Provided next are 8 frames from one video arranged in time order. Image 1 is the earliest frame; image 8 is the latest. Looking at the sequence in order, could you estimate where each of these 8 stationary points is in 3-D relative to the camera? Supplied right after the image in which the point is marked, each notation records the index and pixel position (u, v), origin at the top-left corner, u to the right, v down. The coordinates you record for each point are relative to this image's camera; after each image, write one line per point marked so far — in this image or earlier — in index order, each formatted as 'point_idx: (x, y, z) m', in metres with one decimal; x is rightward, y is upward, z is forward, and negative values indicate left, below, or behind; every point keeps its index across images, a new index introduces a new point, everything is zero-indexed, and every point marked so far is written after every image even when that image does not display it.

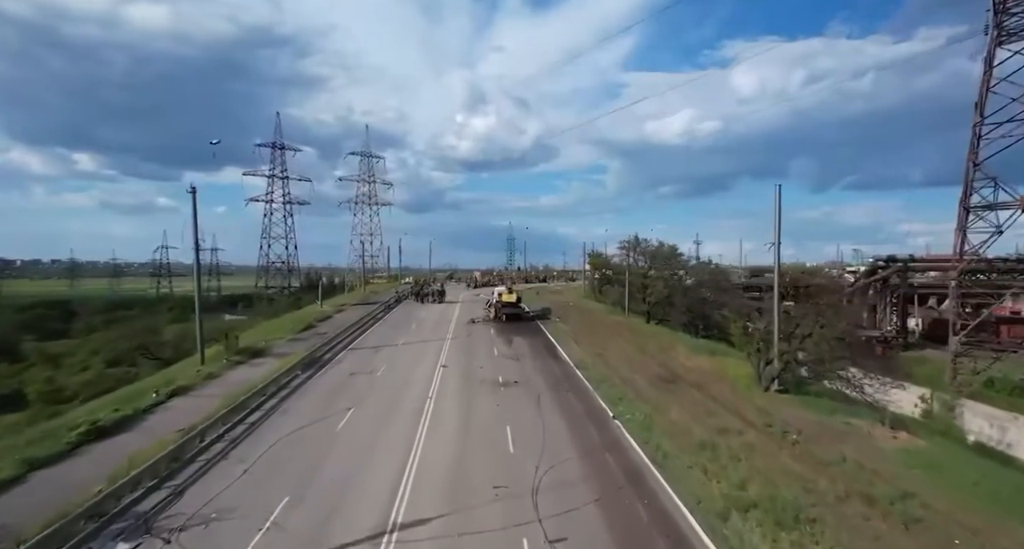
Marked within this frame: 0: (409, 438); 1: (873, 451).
0: (-3.9, -6.2, +19.5) m
1: (+11.5, -5.6, +16.2) m
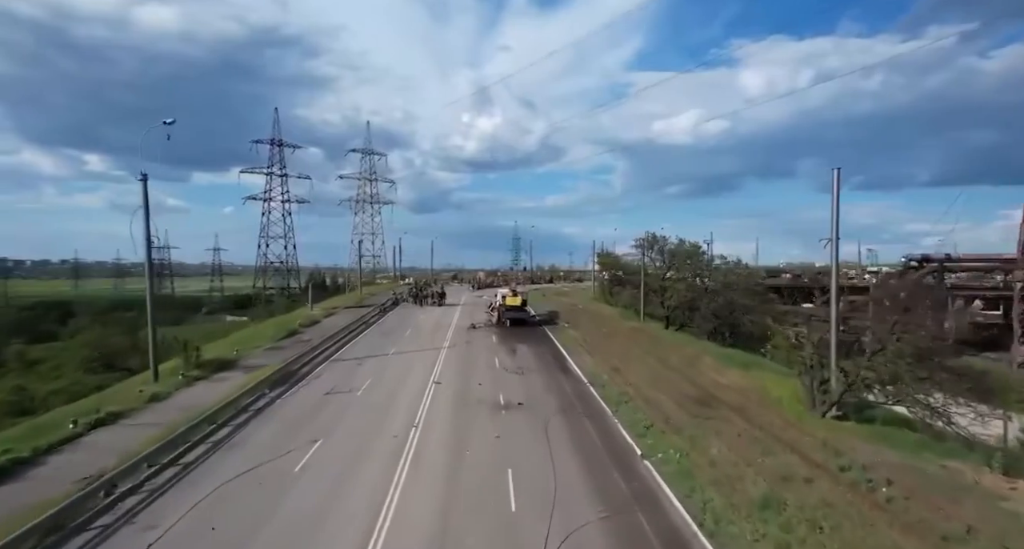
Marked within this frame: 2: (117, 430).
0: (-3.8, -6.3, +15.5) m
1: (+11.5, -5.7, +12.0) m
2: (-12.8, -5.0, +16.6) m
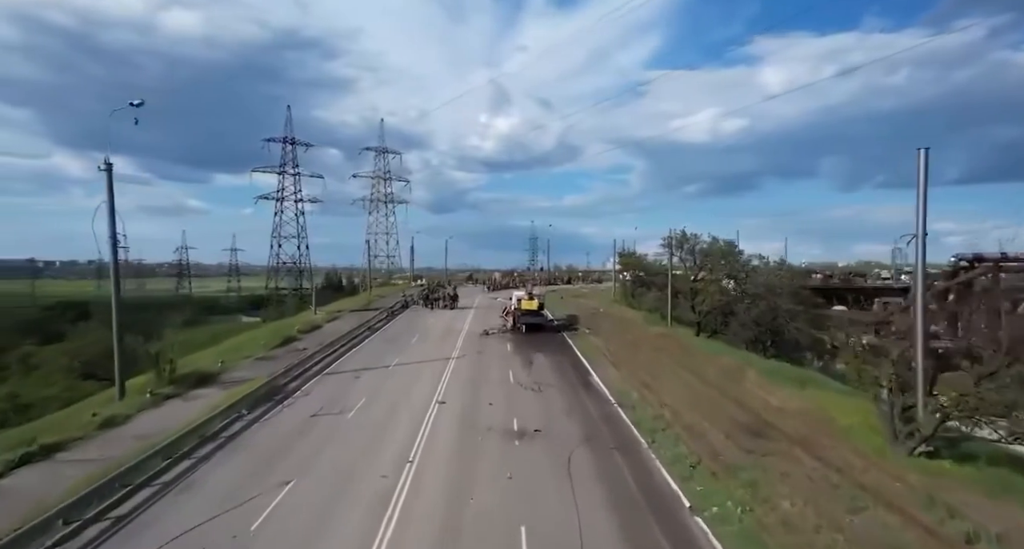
0: (-3.5, -6.4, +12.2) m
1: (+11.8, -5.8, +8.3) m
2: (-12.5, -5.2, +13.6) m
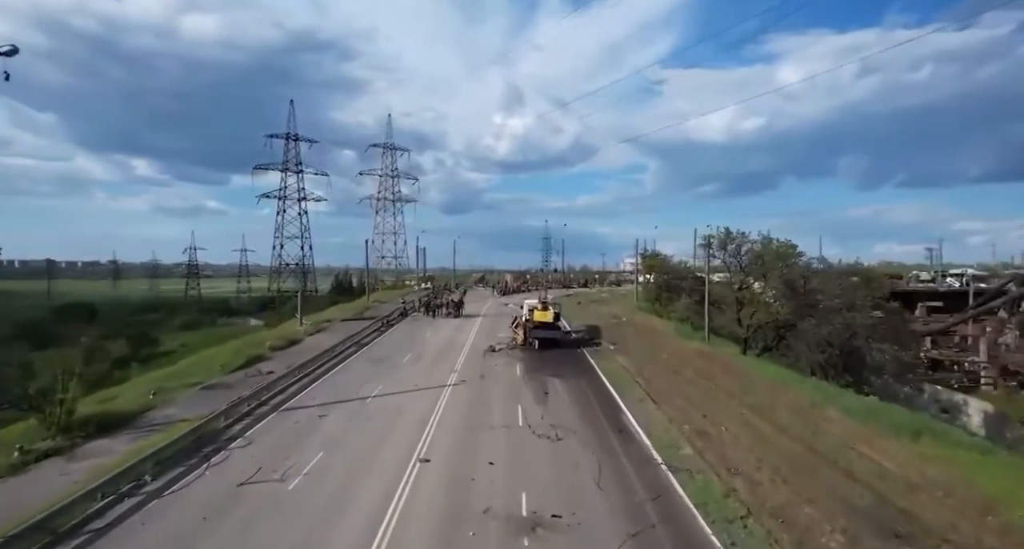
0: (-3.5, -6.8, +6.5) m
1: (+11.7, -6.1, +2.2) m
2: (-12.4, -5.5, +8.1) m
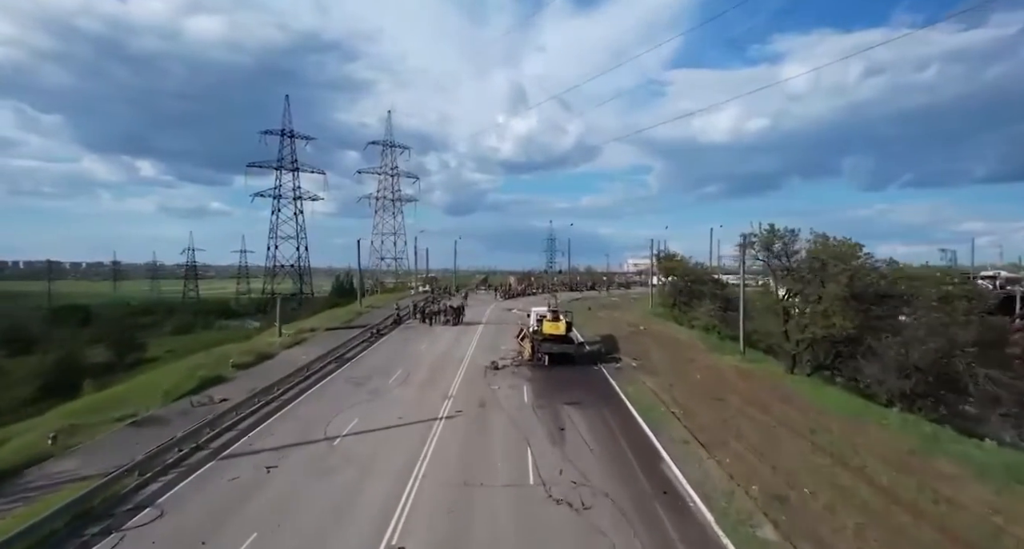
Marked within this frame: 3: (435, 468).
0: (-3.3, -7.0, +1.8) m
1: (+11.8, -6.4, -2.6) m
2: (-12.3, -5.7, +3.5) m
3: (-2.4, -6.0, +16.3) m
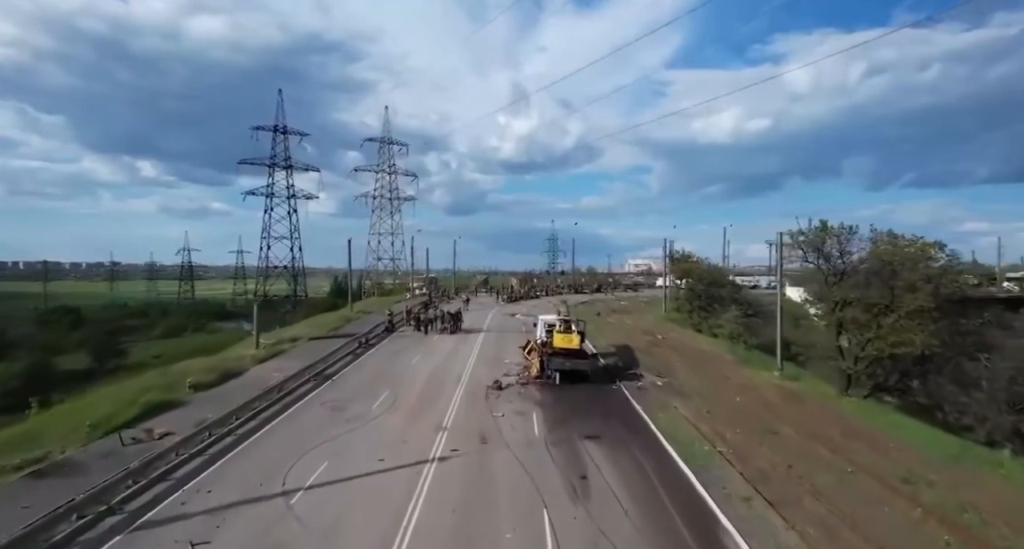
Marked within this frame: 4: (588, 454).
0: (-3.1, -7.2, -2.1) m
1: (+12.0, -6.5, -6.6) m
2: (-12.0, -5.9, -0.4) m
3: (-2.1, -6.2, +12.4) m
4: (+2.4, -6.0, +17.2) m
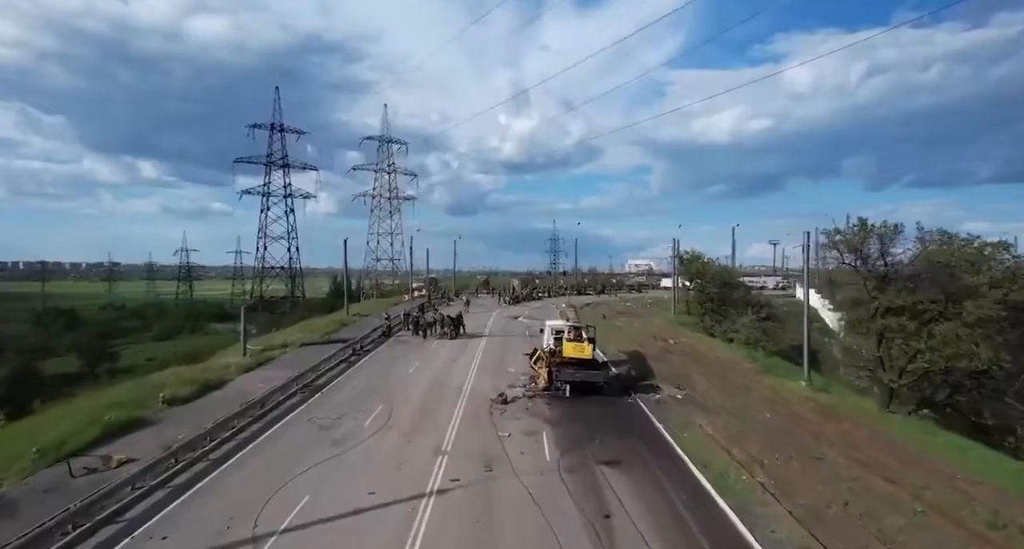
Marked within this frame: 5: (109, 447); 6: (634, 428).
0: (-2.9, -7.3, -4.3) m
1: (+12.2, -6.7, -8.7) m
2: (-11.8, -6.0, -2.6) m
3: (-1.9, -6.3, +10.3) m
4: (+2.7, -6.1, +15.0) m
5: (-12.2, -5.3, +15.6) m
6: (+4.6, -5.7, +19.2) m
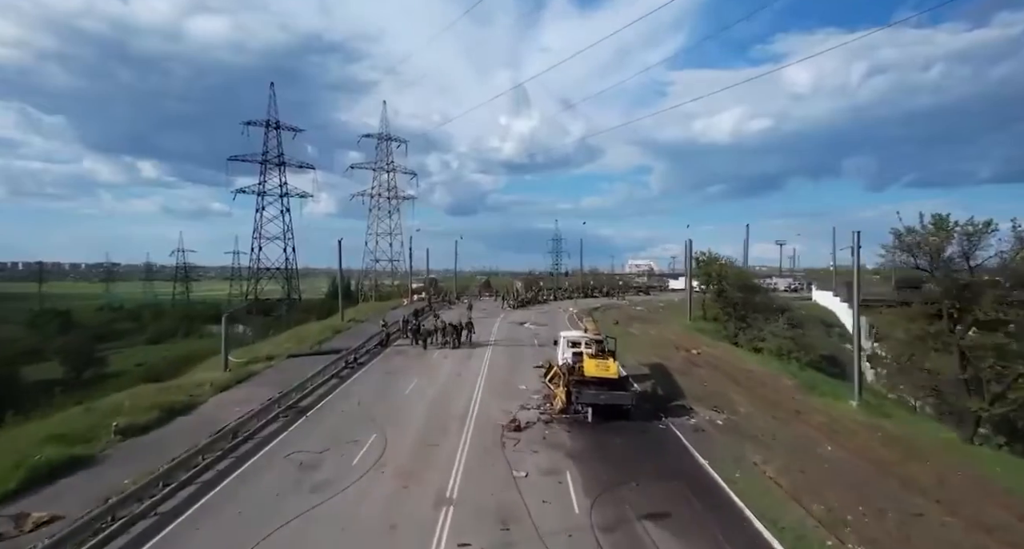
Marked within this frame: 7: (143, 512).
0: (-2.3, -7.6, -7.3) m
1: (+12.8, -6.9, -11.8) m
2: (-11.2, -6.3, -5.6) m
3: (-1.3, -6.6, +7.2) m
4: (+3.2, -6.4, +12.0) m
5: (-11.6, -5.6, +12.6) m
6: (+5.1, -6.0, +16.1) m
7: (-9.3, -5.9, +13.2) m
